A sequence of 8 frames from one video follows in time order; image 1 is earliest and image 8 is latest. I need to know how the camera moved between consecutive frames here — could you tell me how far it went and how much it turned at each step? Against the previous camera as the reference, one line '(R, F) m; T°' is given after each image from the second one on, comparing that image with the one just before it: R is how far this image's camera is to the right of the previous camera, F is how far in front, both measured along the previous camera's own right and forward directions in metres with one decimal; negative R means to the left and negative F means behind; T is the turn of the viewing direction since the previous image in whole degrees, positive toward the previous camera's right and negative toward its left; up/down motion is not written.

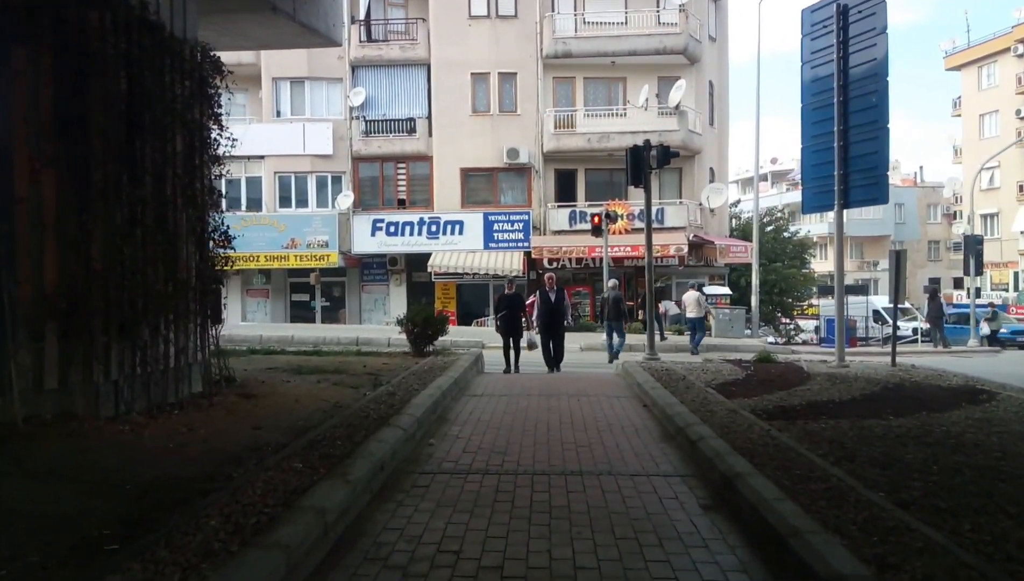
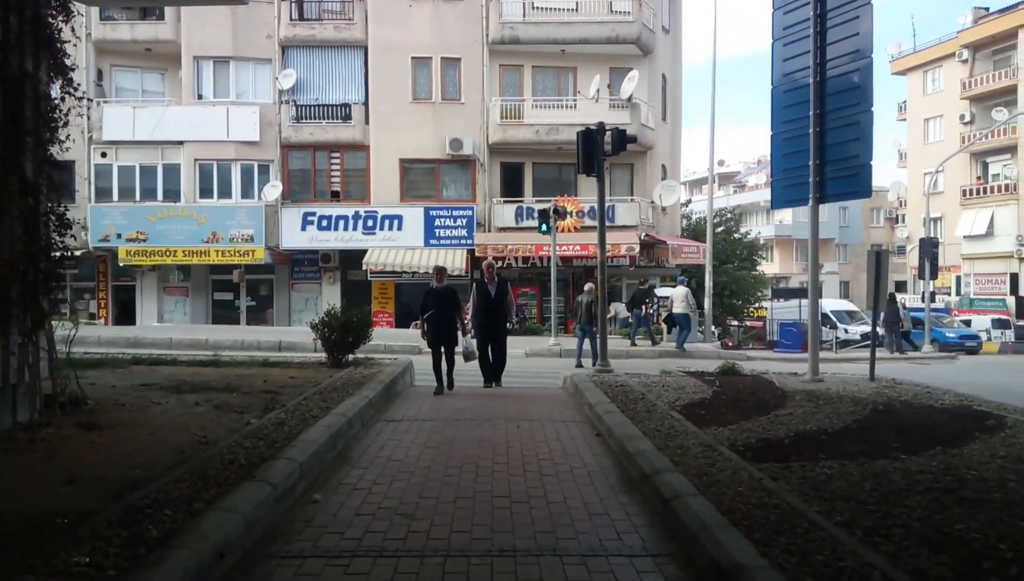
(+0.2, +1.8) m; +4°
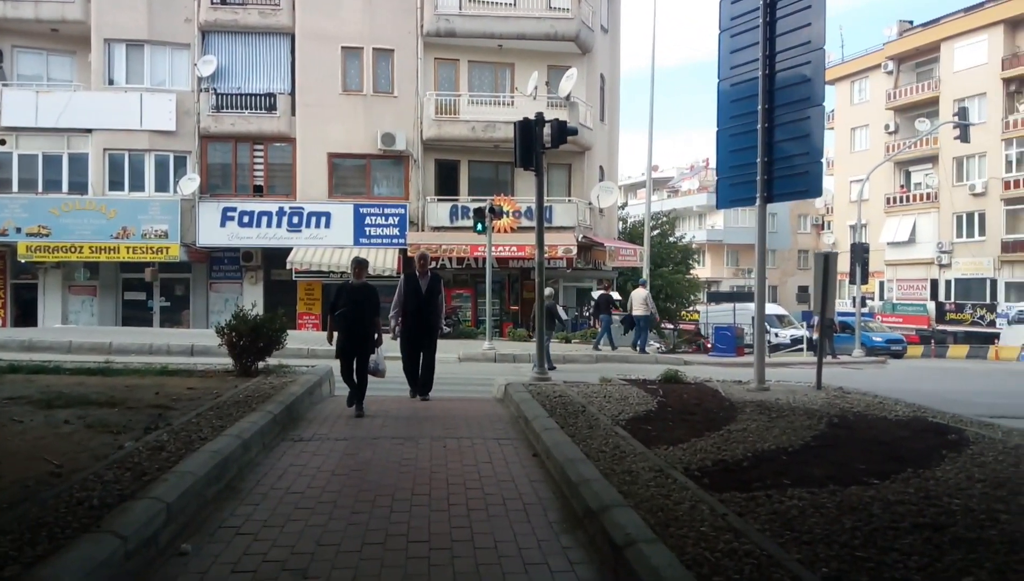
(+0.1, +0.9) m; +5°
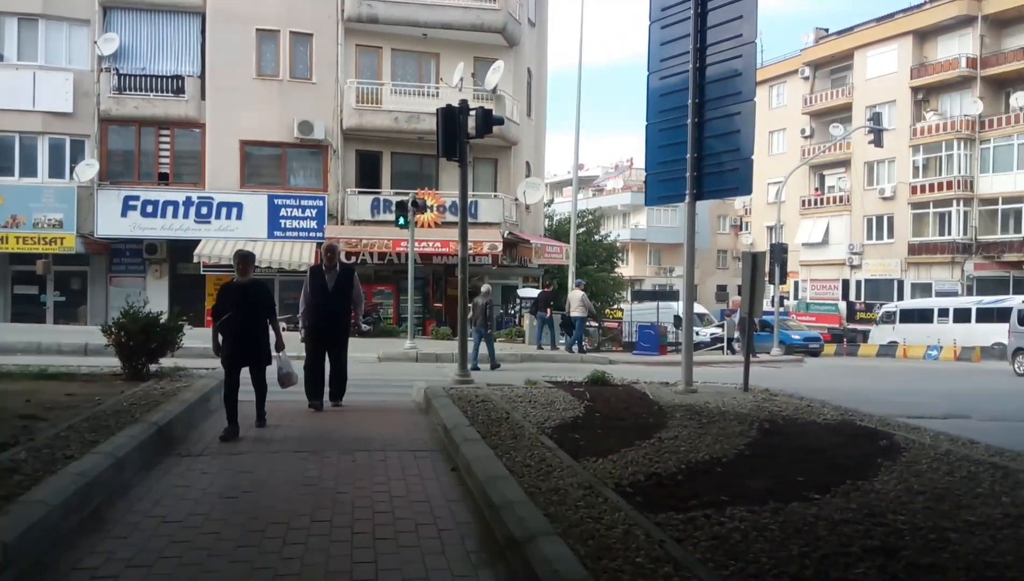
(+0.1, +0.6) m; +6°
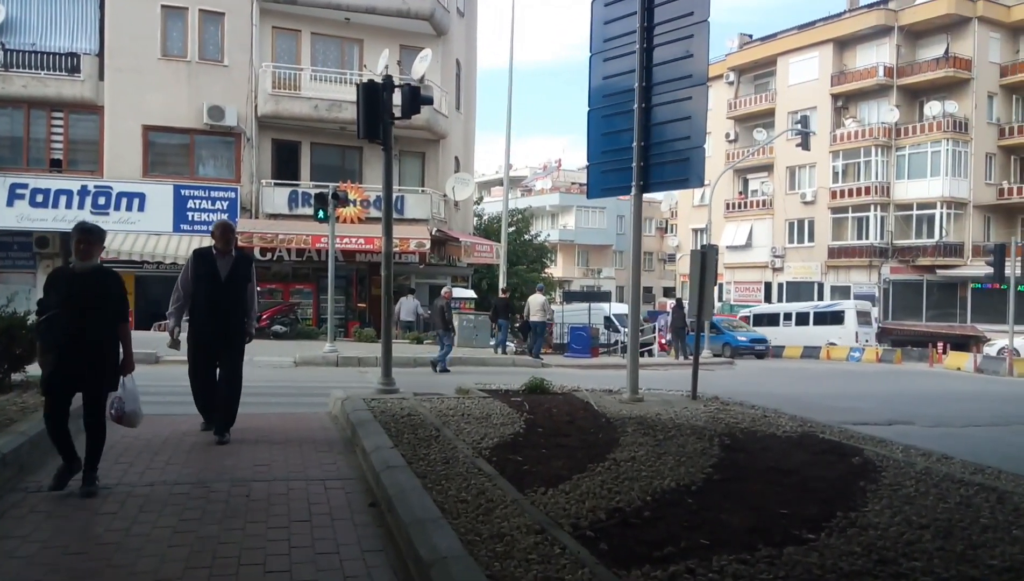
(0.0, +1.1) m; +5°
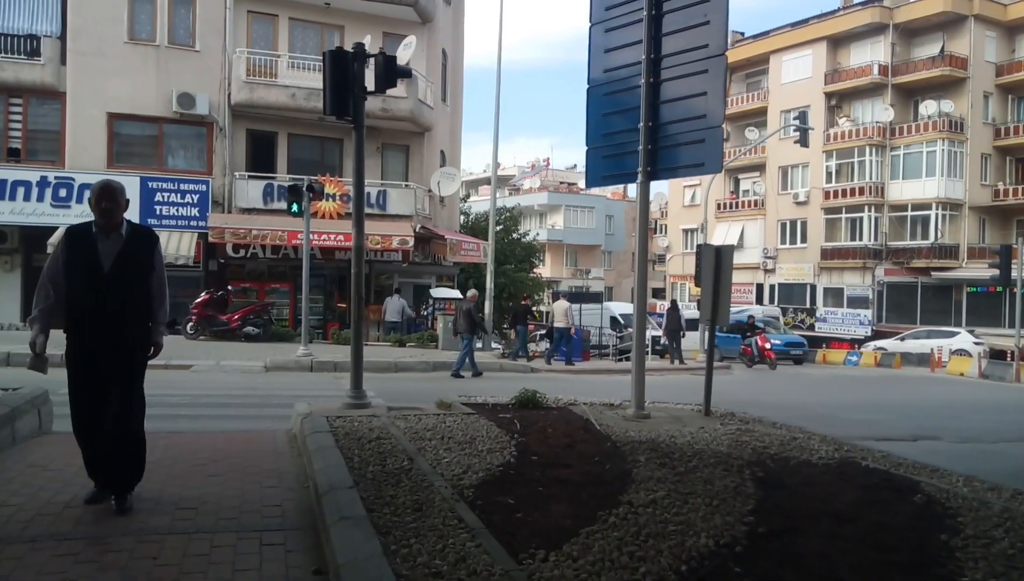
(0.0, +1.3) m; +1°
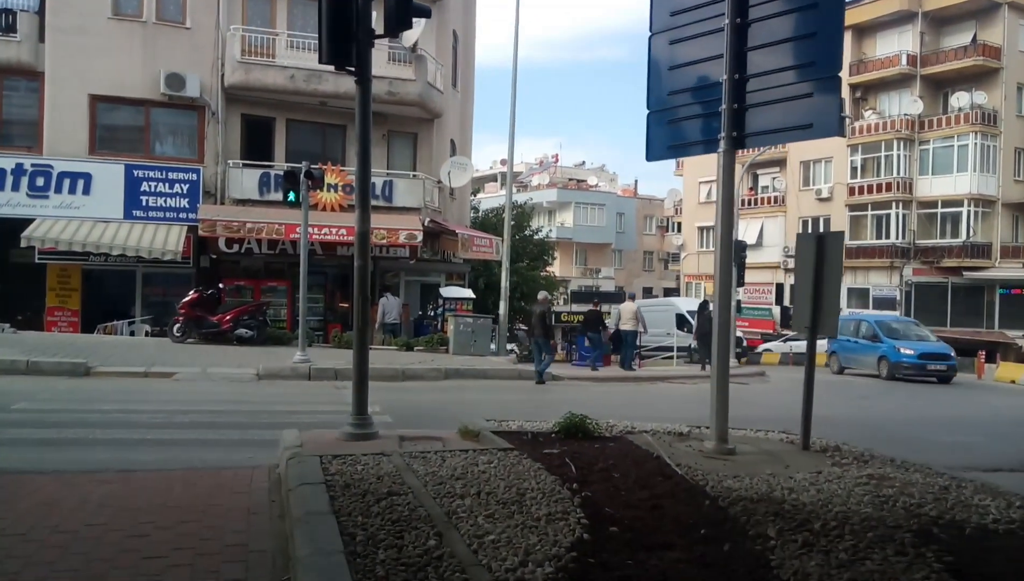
(-0.4, +1.9) m; 0°
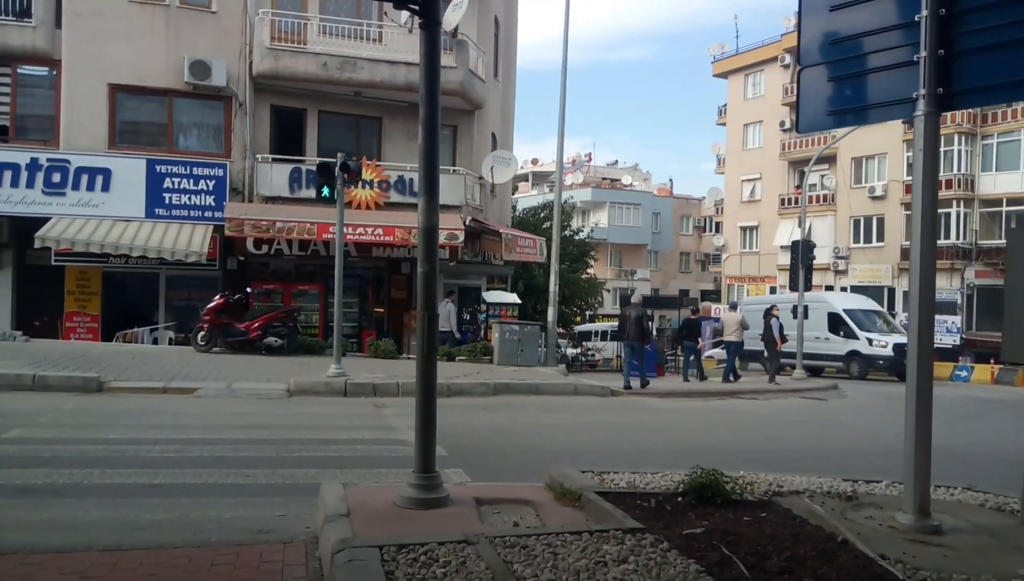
(-0.6, +1.8) m; -2°
